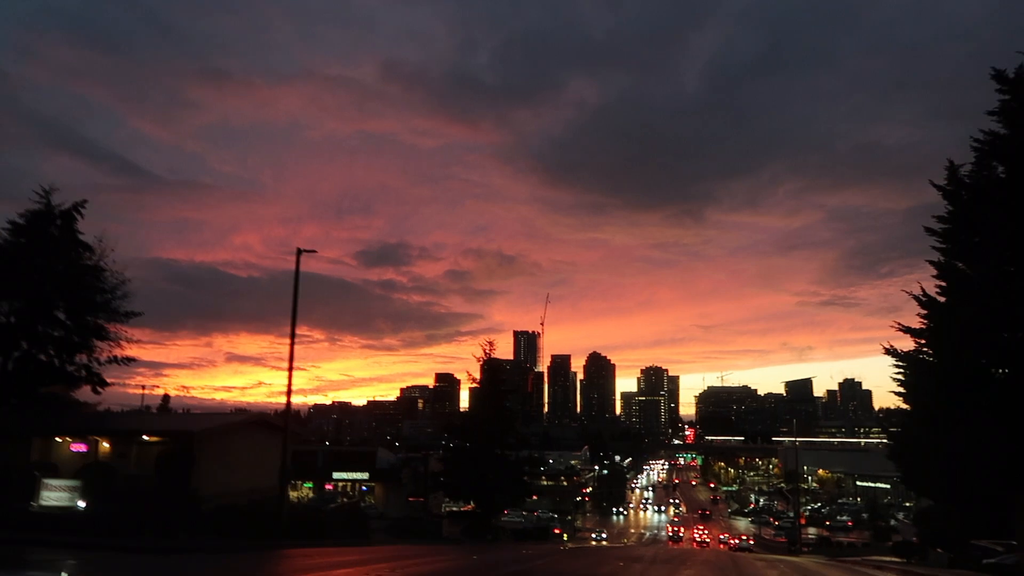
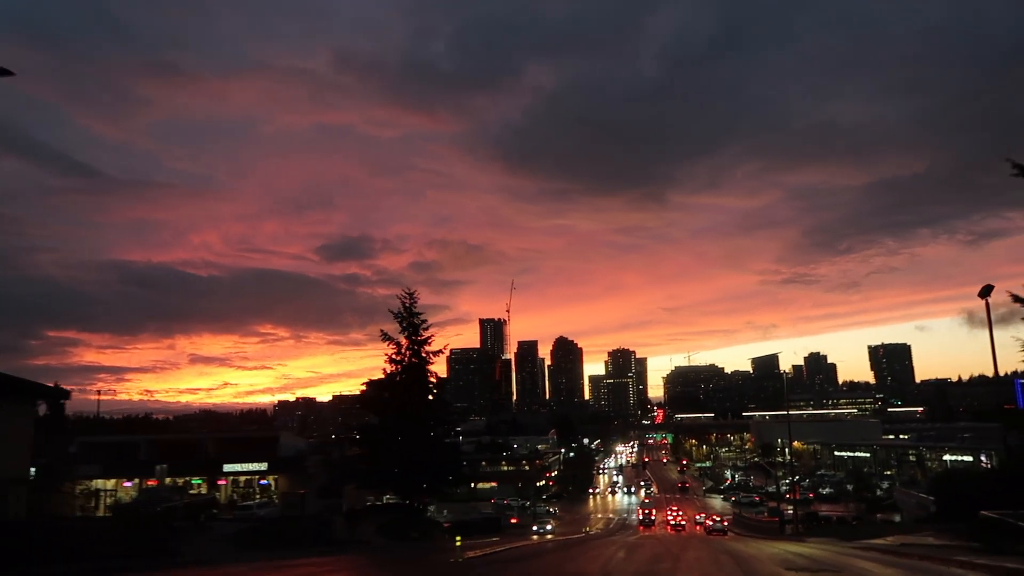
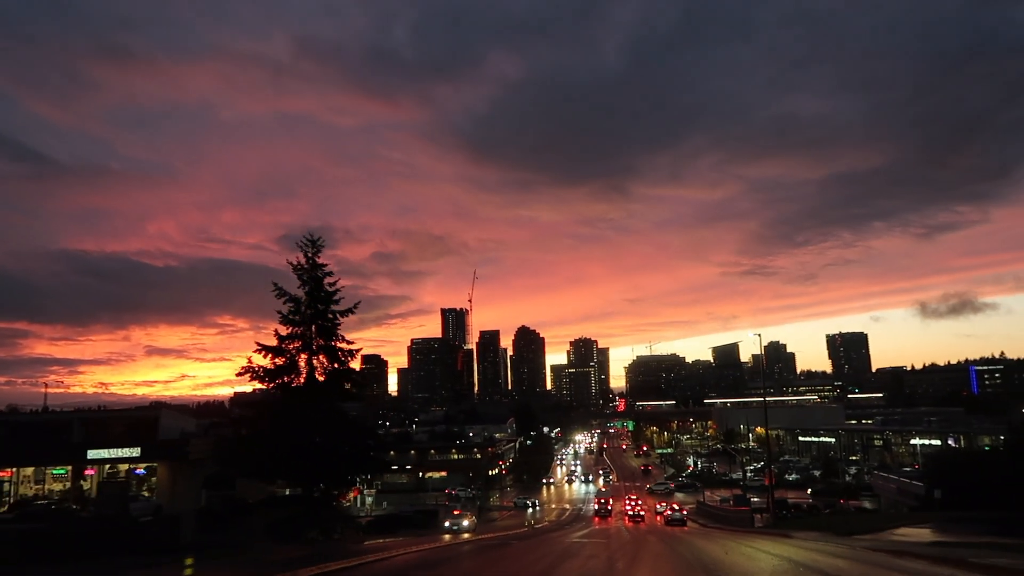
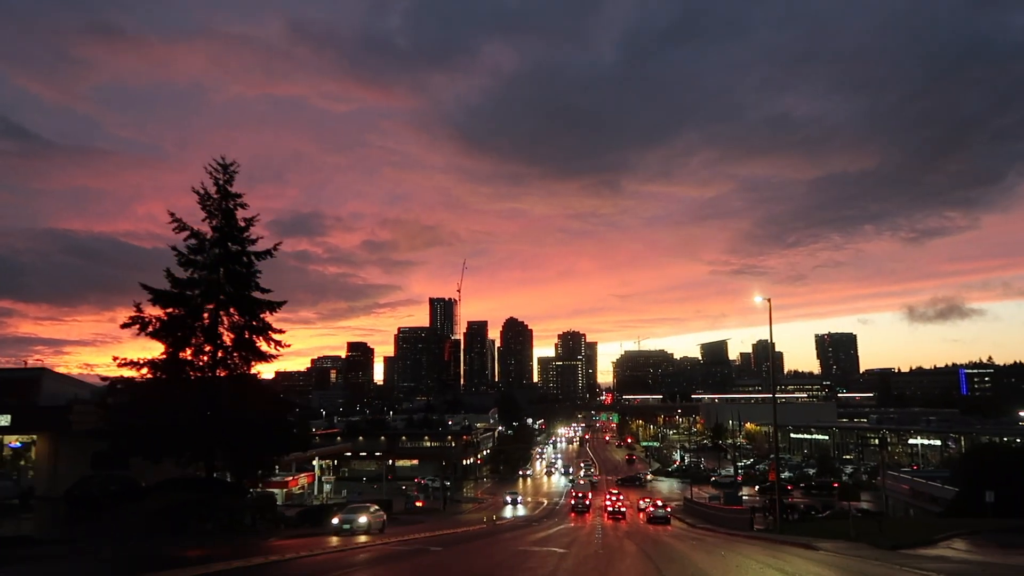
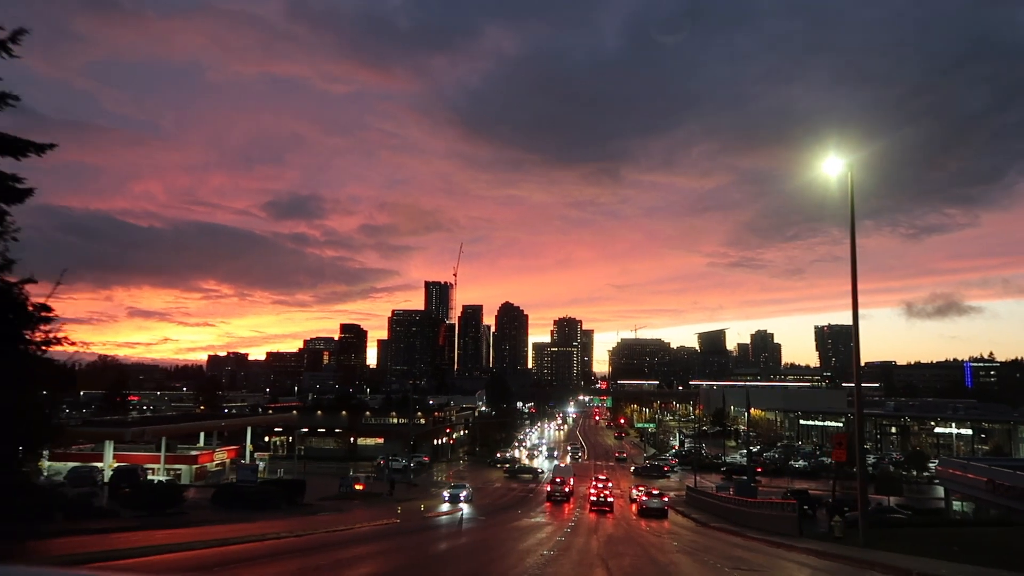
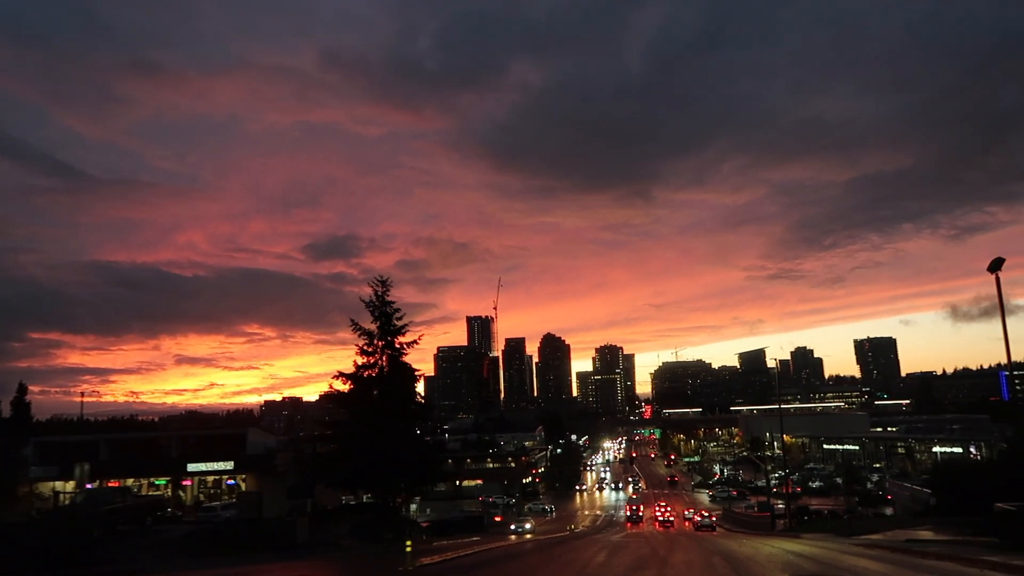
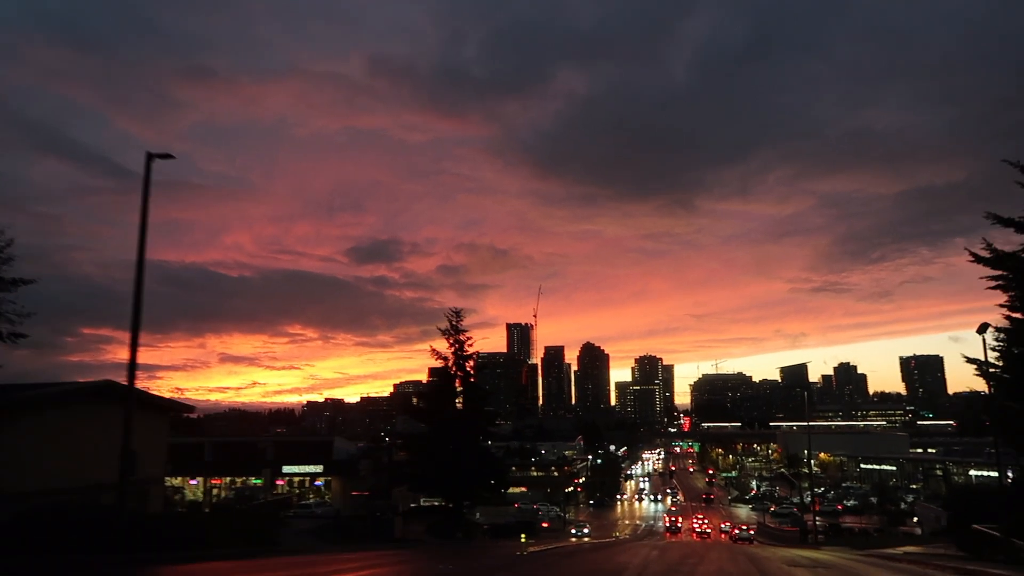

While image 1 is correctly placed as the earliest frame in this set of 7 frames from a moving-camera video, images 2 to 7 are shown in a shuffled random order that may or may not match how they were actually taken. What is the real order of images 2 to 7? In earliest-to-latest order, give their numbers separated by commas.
7, 2, 6, 3, 4, 5
